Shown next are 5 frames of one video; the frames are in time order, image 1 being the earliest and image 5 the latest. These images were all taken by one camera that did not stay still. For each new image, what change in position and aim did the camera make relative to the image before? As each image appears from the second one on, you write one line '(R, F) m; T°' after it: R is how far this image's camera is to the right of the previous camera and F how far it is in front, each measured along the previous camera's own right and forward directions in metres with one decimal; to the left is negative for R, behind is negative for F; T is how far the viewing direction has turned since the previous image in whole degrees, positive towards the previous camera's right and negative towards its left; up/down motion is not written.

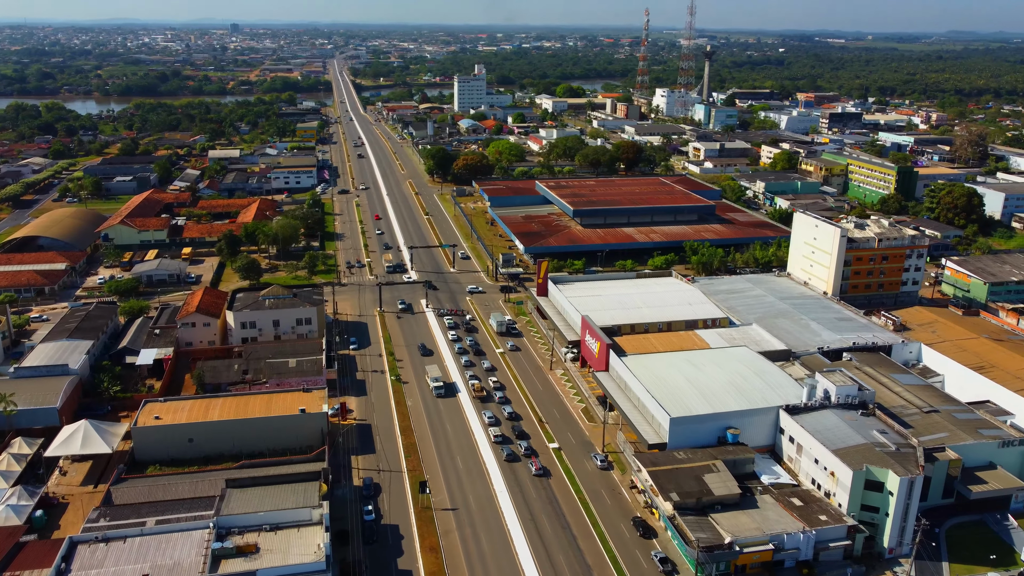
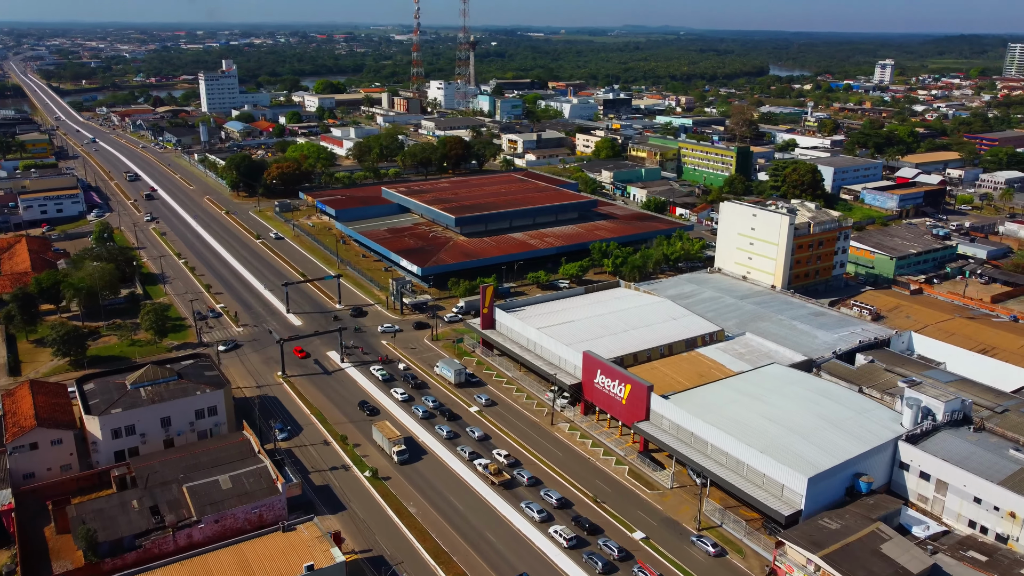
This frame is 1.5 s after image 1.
(-7.4, +8.5) m; +19°
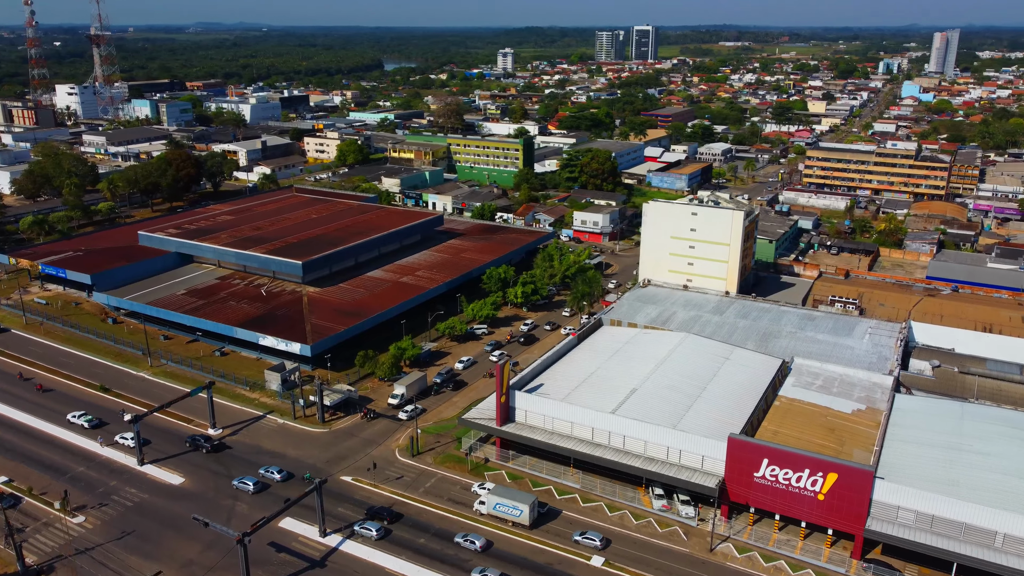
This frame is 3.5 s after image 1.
(-9.5, +11.5) m; +26°
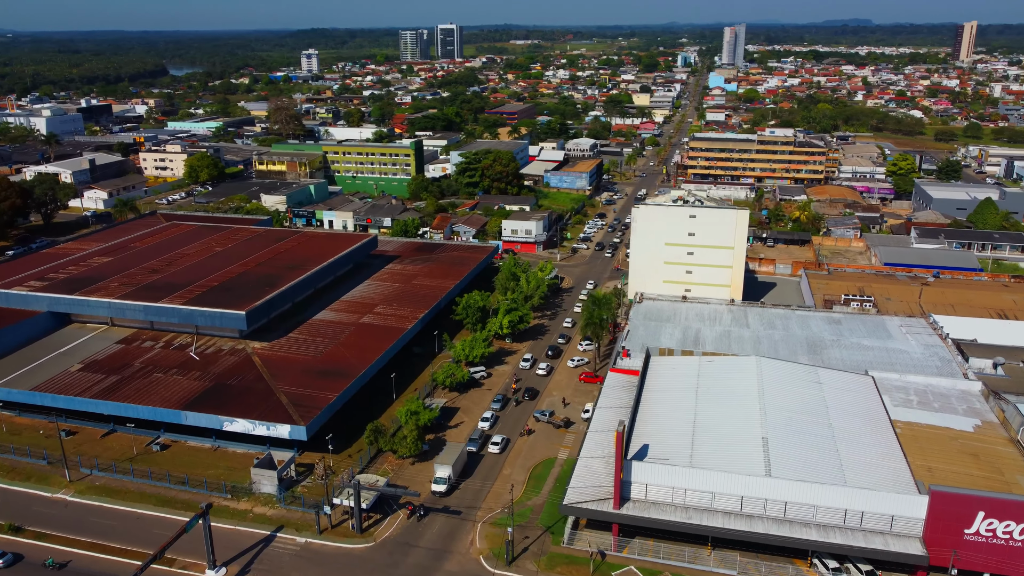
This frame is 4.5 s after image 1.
(-5.7, +5.5) m; +14°
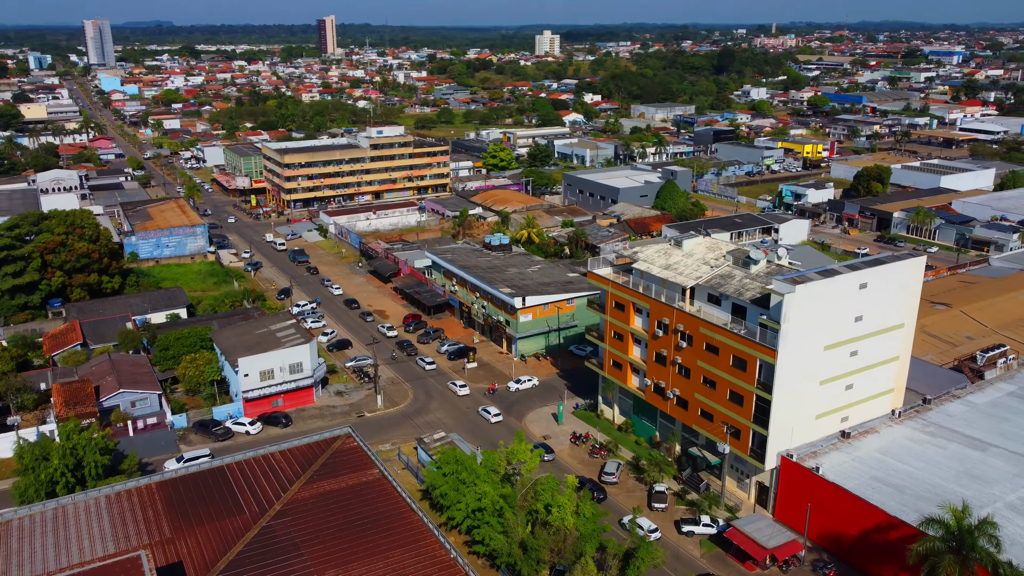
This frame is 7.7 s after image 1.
(-7.9, +20.9) m; +42°
